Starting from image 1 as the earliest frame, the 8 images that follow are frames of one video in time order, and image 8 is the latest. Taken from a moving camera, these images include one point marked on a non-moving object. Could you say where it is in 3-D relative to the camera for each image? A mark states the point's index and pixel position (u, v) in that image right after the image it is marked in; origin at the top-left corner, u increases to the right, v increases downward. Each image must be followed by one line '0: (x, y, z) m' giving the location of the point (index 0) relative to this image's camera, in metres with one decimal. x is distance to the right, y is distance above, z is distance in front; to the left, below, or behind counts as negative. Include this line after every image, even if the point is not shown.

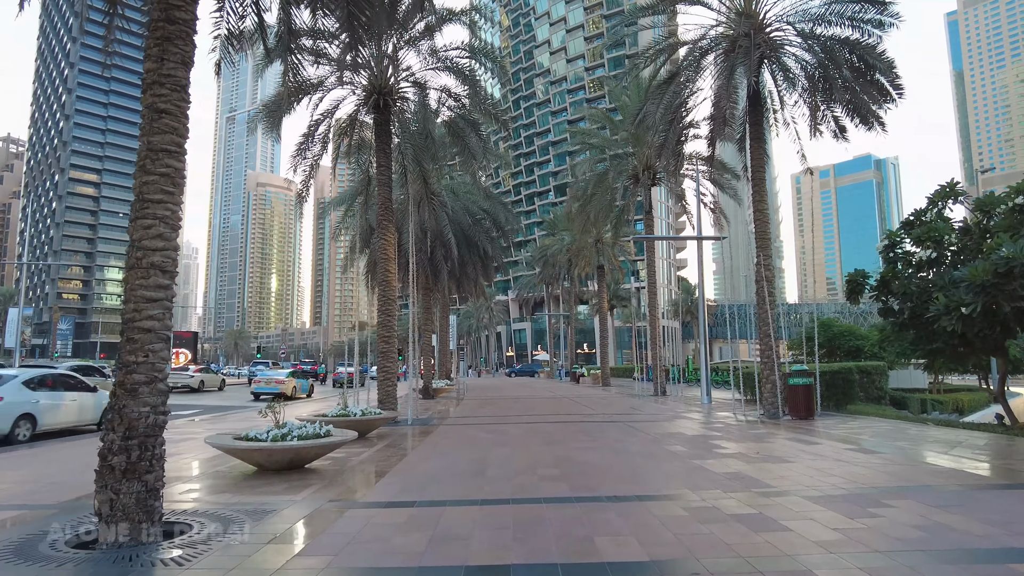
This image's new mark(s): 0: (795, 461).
0: (+3.7, -2.3, +7.6) m
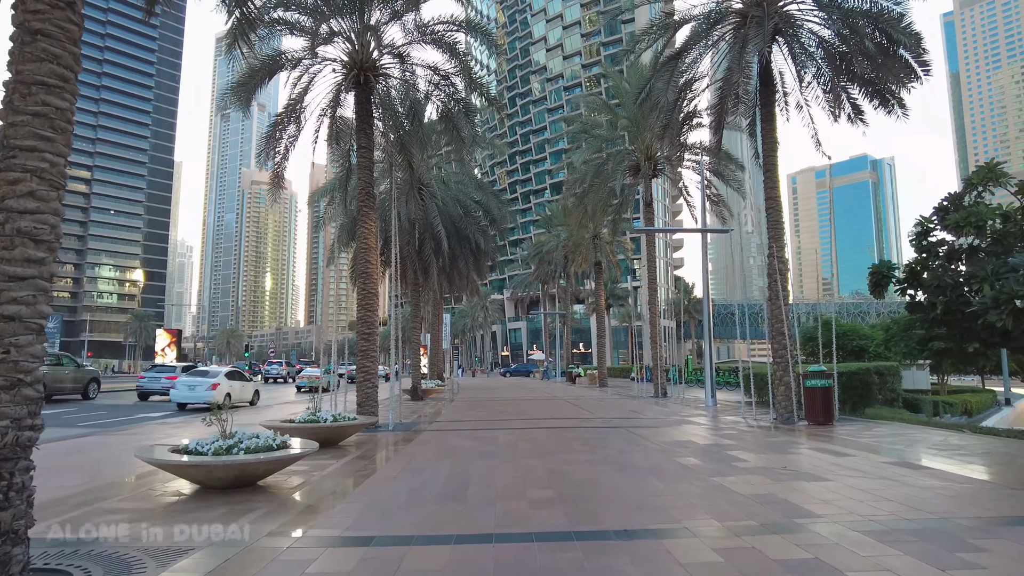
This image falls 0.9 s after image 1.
0: (+3.6, -2.1, +6.5) m
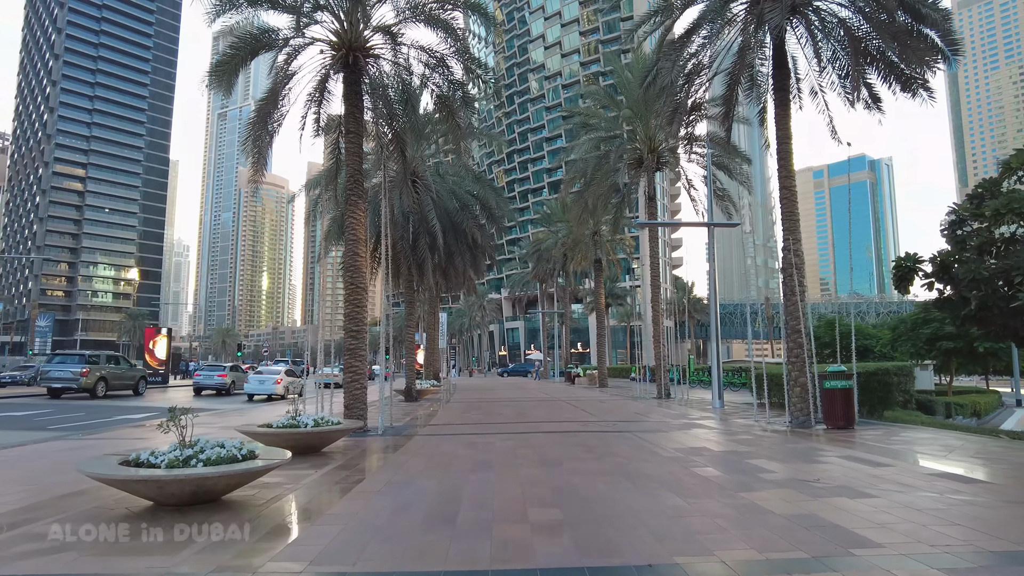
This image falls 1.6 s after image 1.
0: (+3.5, -2.0, +5.7) m
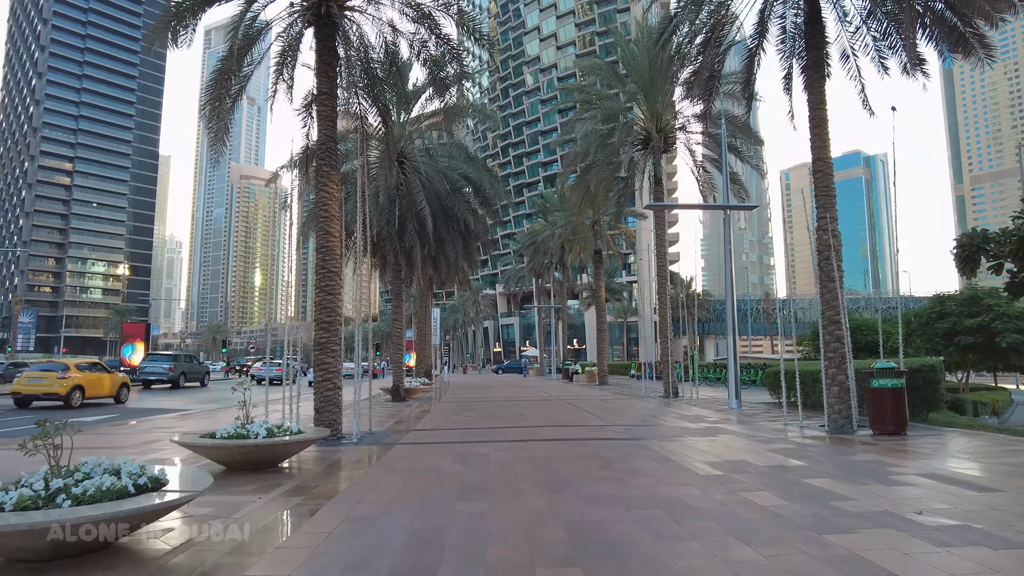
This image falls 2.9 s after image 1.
0: (+3.6, -1.8, +4.1) m
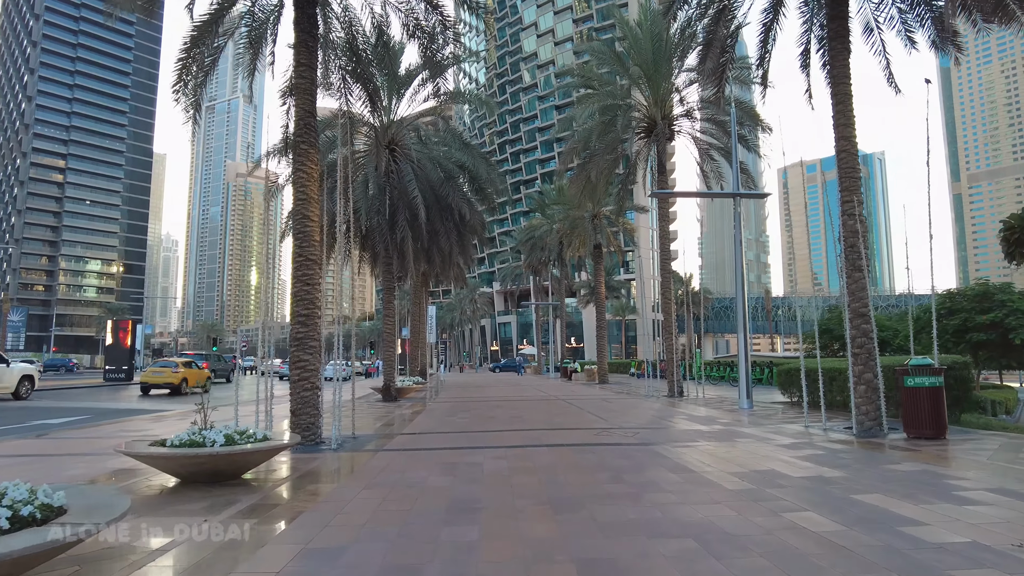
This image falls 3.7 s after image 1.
0: (+3.5, -1.6, +3.1) m
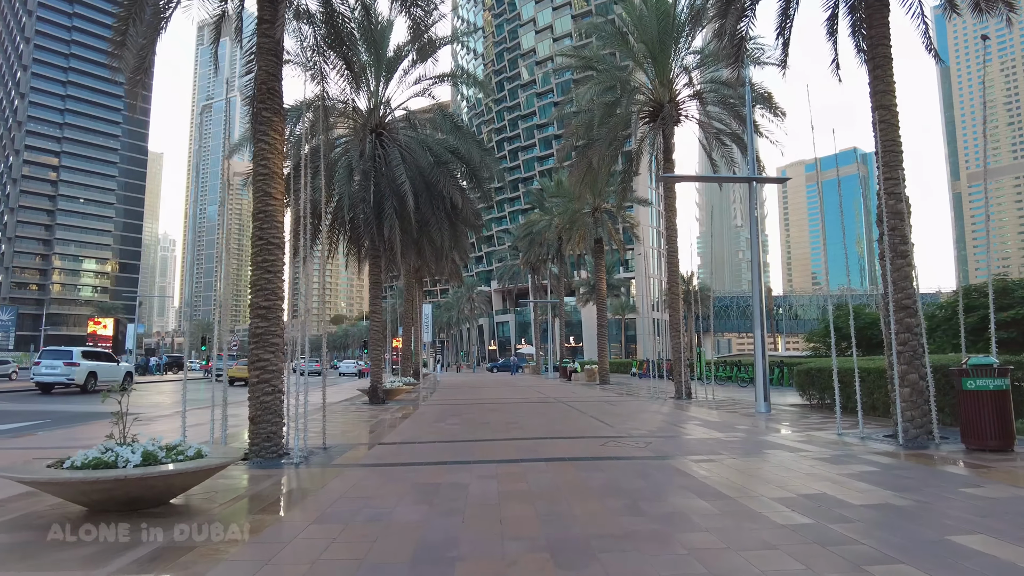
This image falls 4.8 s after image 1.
0: (+3.5, -1.4, +1.8) m
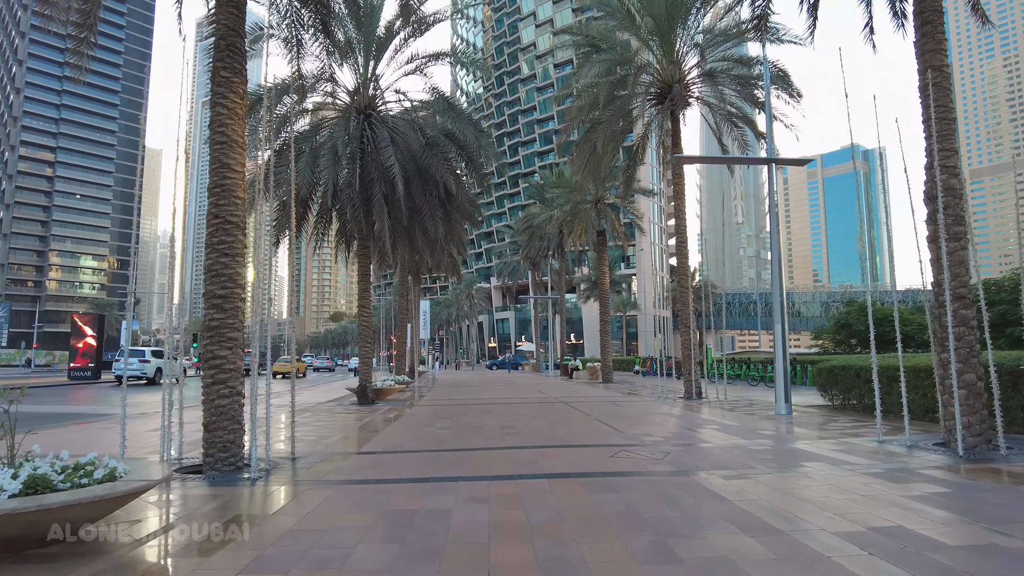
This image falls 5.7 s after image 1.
0: (+3.4, -1.3, +0.7) m
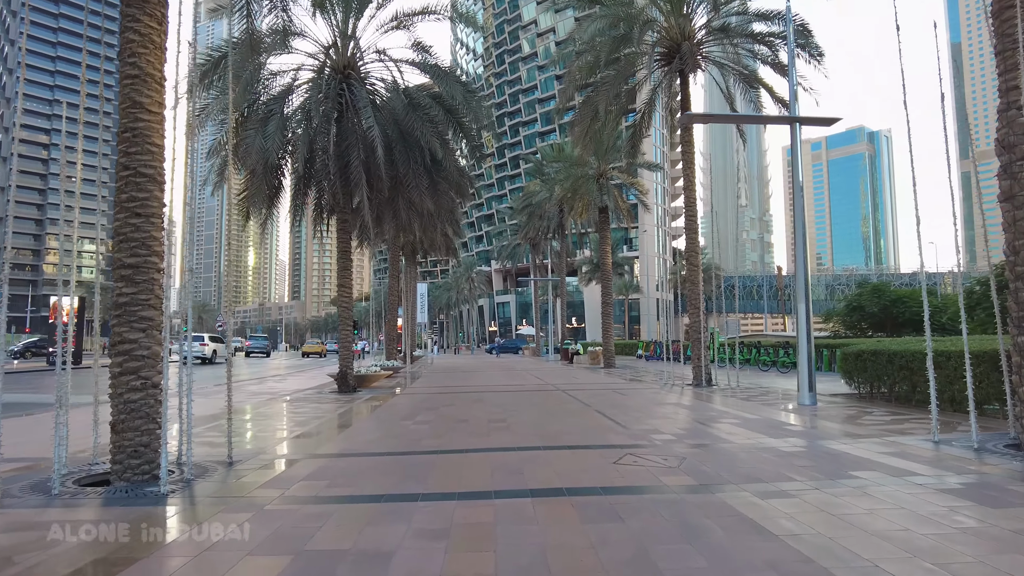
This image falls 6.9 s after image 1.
0: (+3.2, -1.1, -0.7) m
